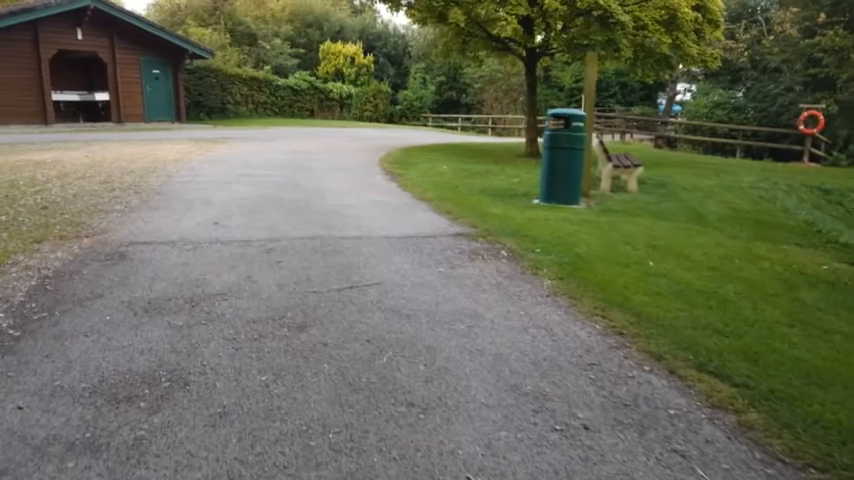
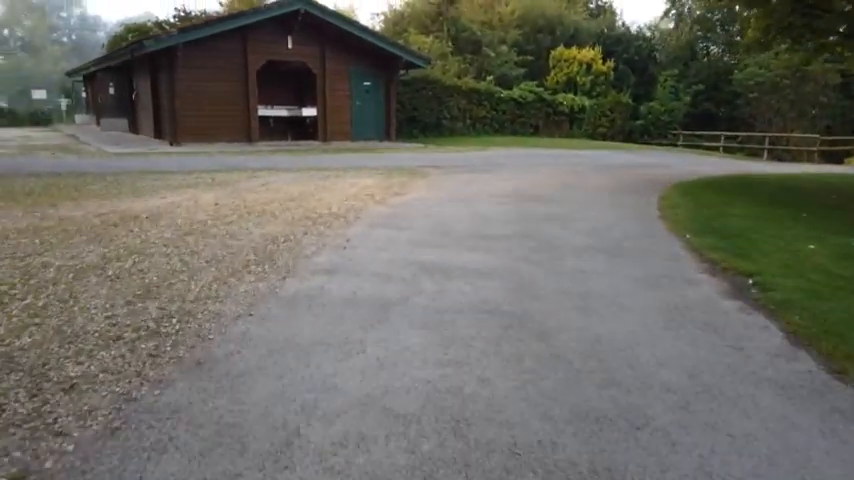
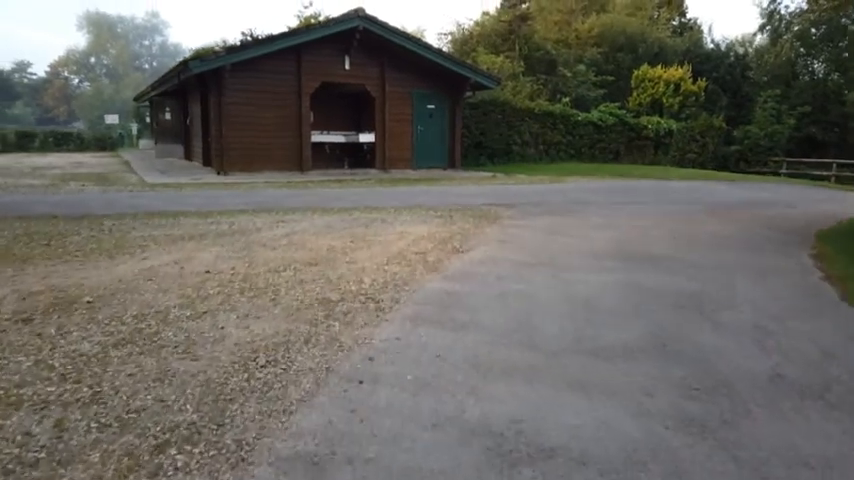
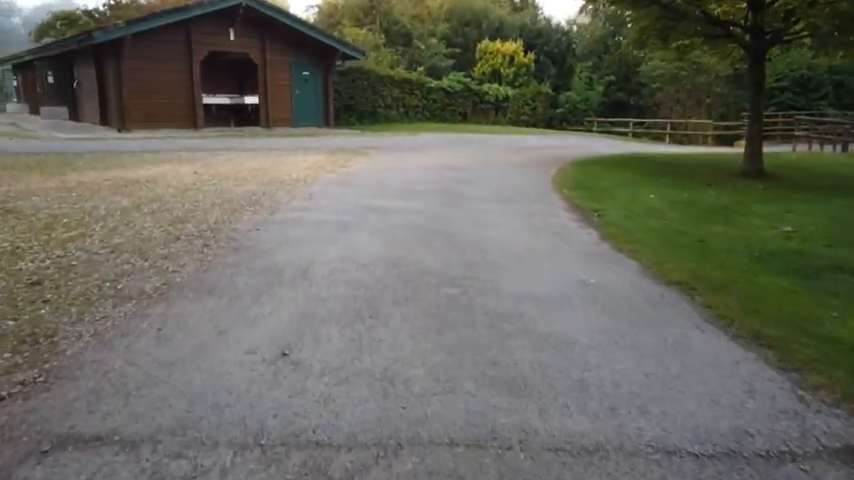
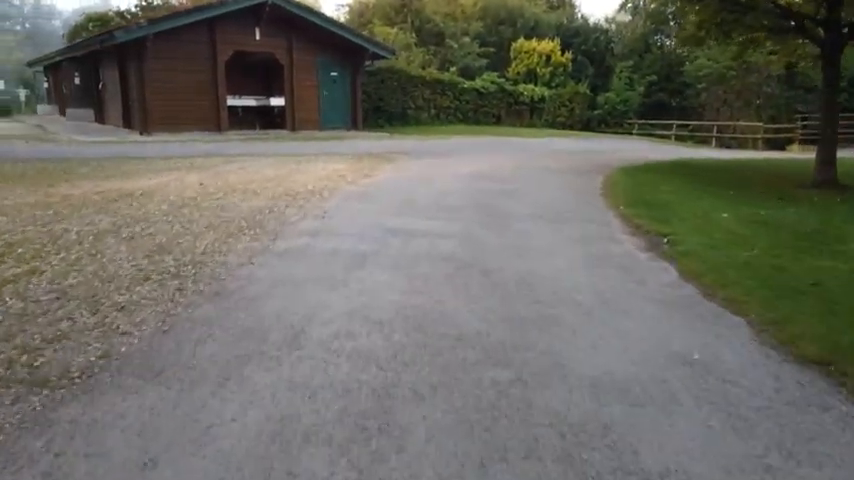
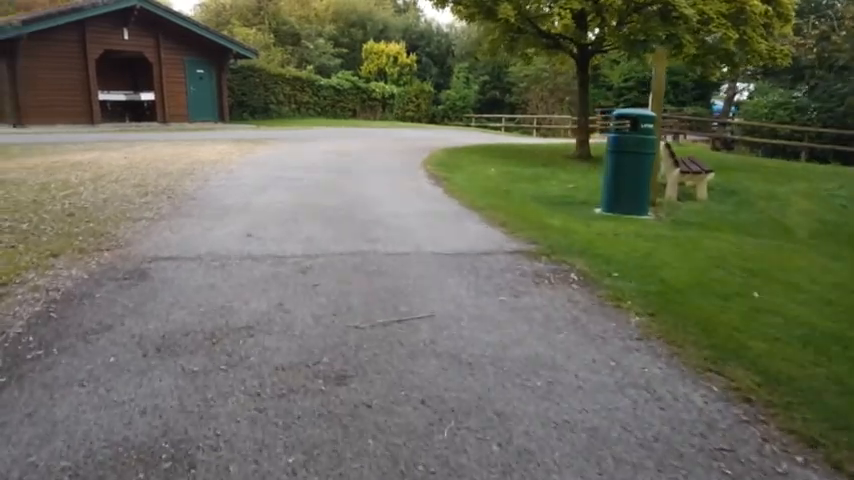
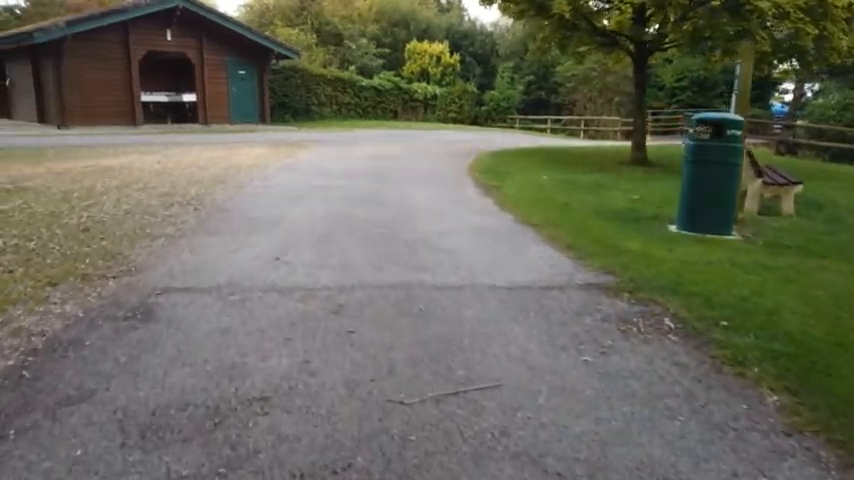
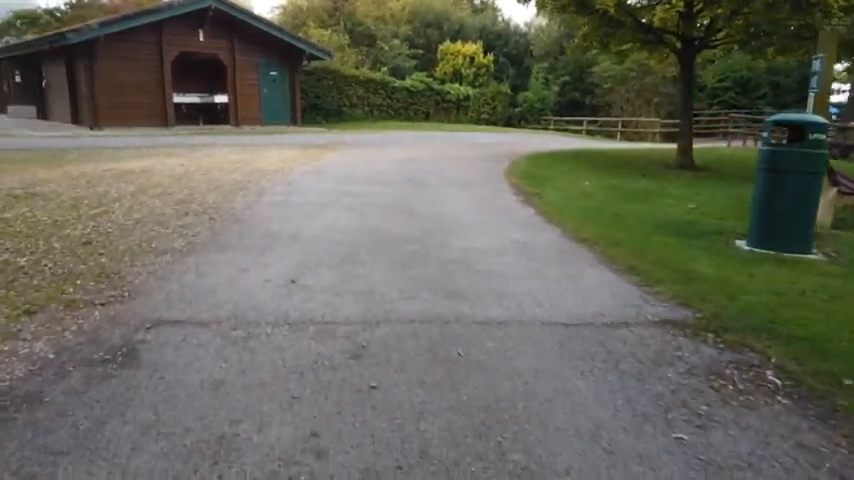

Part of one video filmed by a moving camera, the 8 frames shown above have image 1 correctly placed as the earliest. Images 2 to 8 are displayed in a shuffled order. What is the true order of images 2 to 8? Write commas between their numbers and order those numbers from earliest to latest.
6, 7, 8, 4, 5, 2, 3
